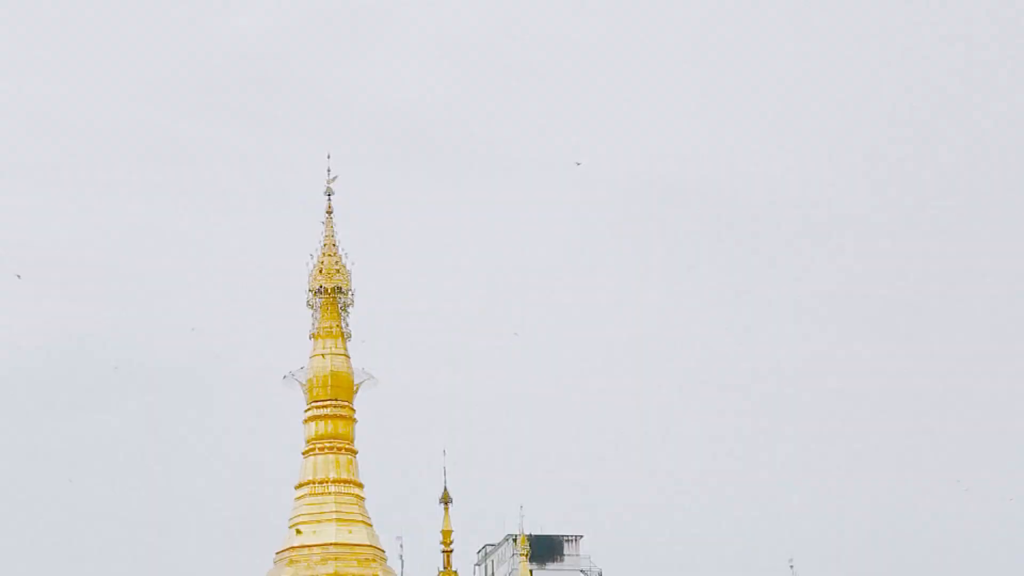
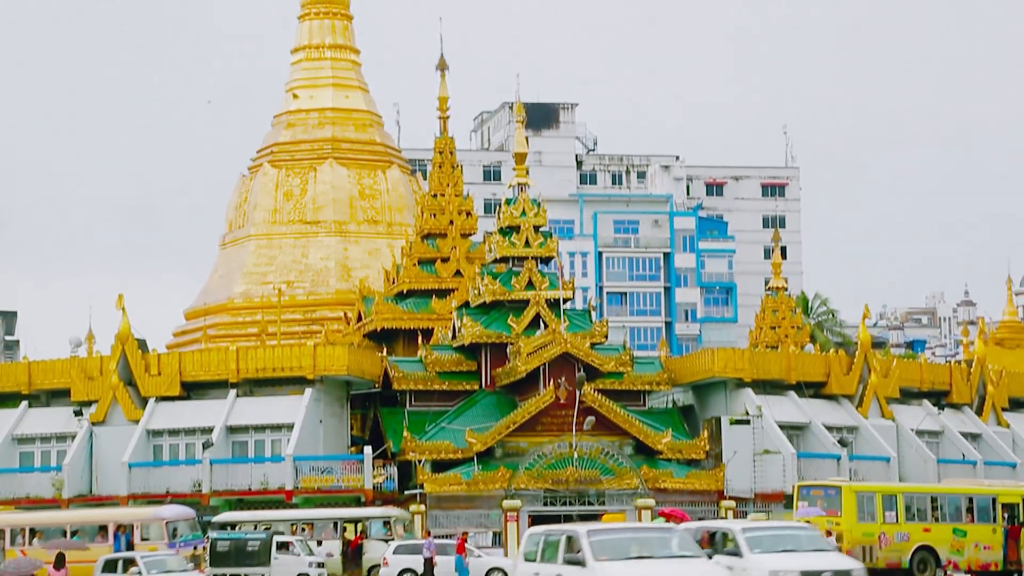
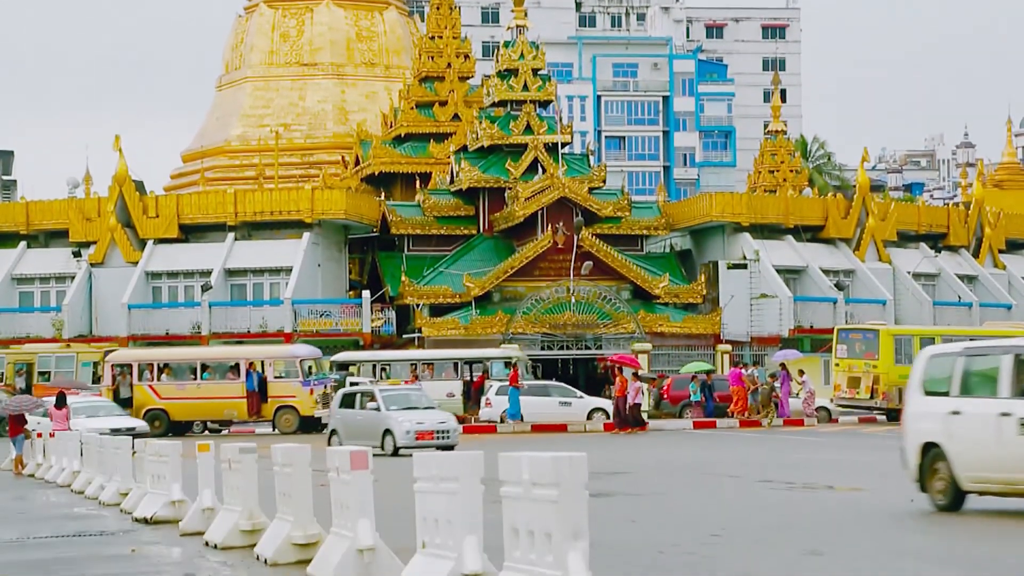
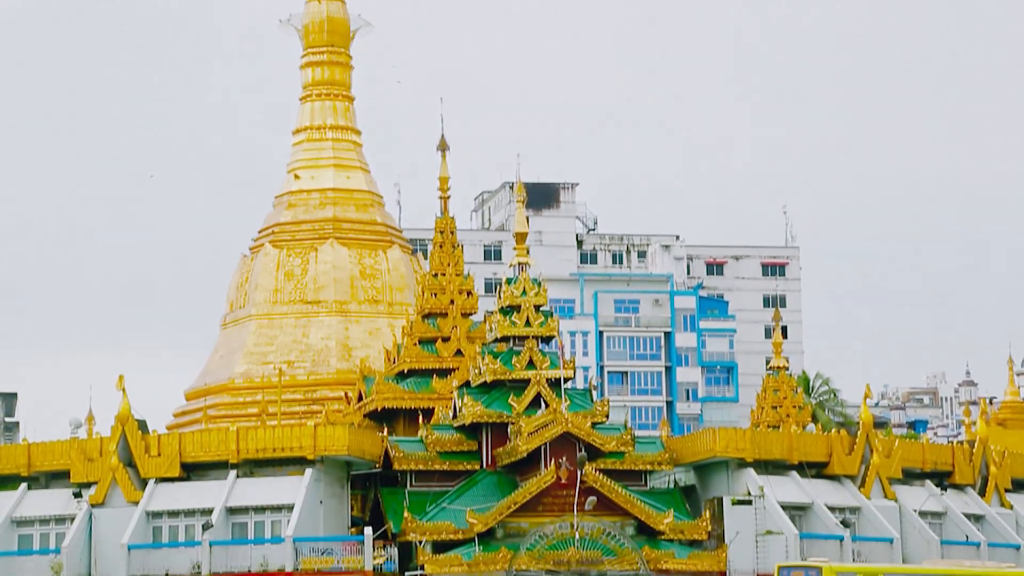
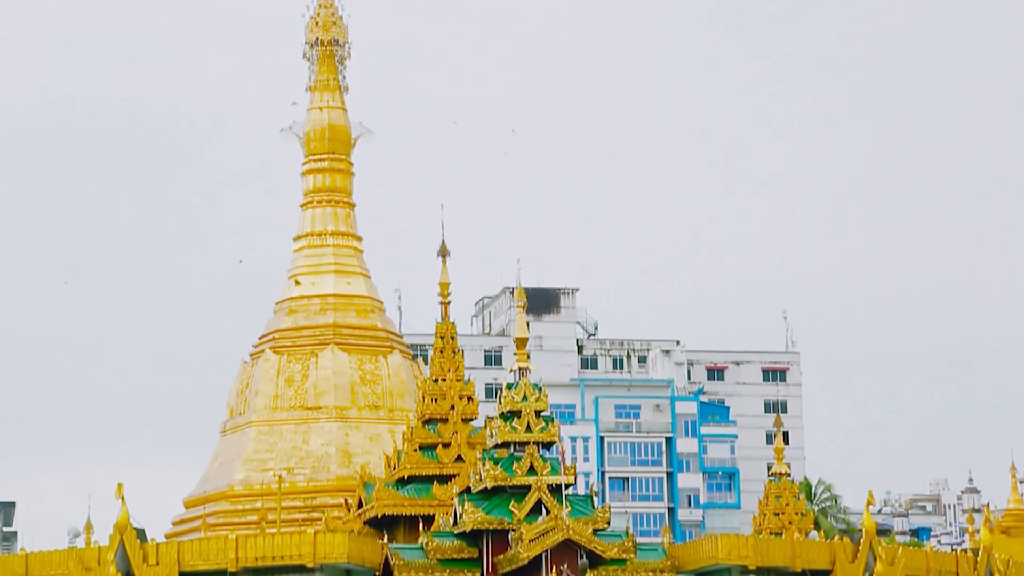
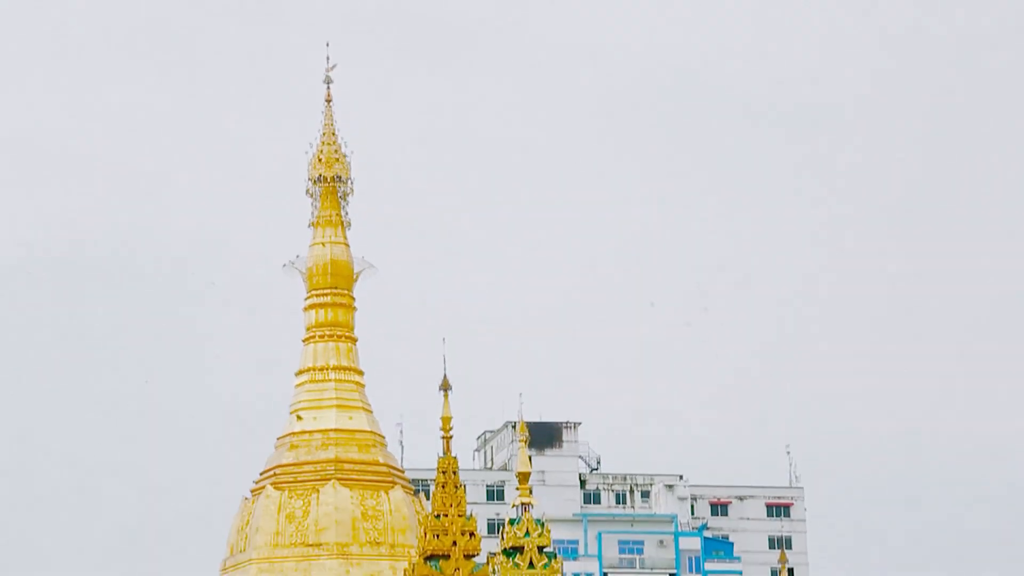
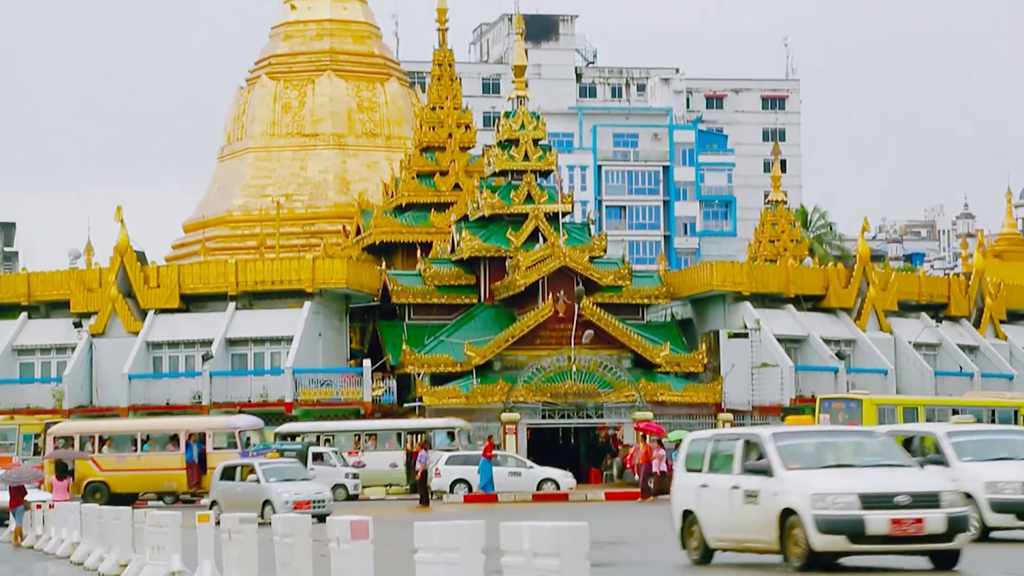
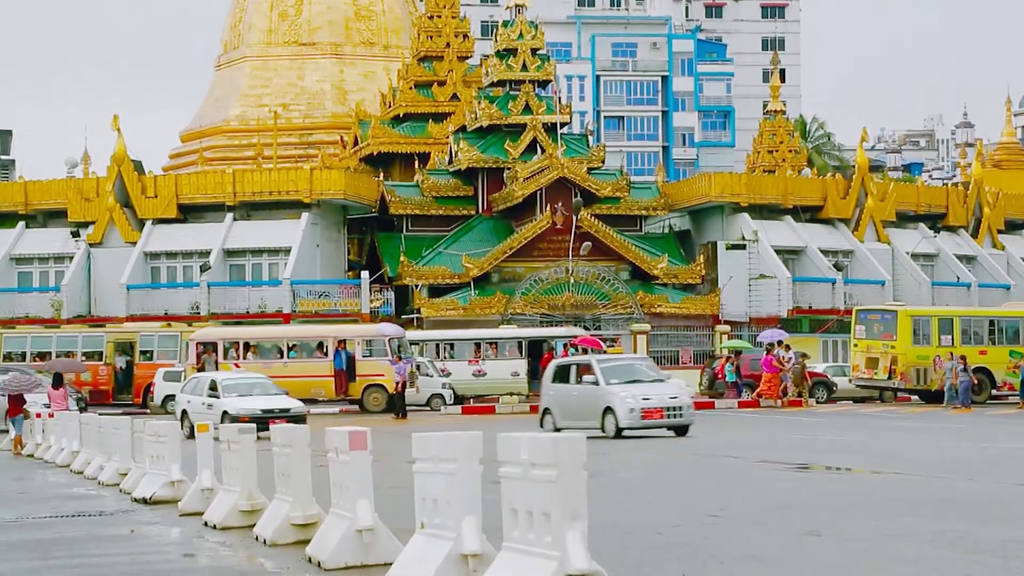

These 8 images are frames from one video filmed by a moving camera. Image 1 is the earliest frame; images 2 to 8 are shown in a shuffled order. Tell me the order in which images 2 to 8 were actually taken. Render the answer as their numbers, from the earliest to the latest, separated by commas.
6, 5, 4, 2, 7, 3, 8
